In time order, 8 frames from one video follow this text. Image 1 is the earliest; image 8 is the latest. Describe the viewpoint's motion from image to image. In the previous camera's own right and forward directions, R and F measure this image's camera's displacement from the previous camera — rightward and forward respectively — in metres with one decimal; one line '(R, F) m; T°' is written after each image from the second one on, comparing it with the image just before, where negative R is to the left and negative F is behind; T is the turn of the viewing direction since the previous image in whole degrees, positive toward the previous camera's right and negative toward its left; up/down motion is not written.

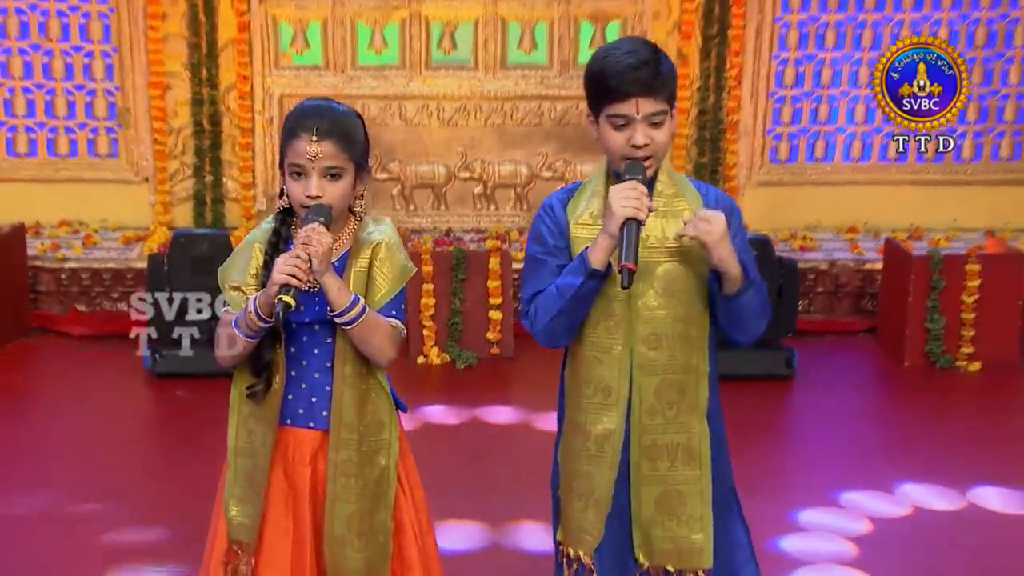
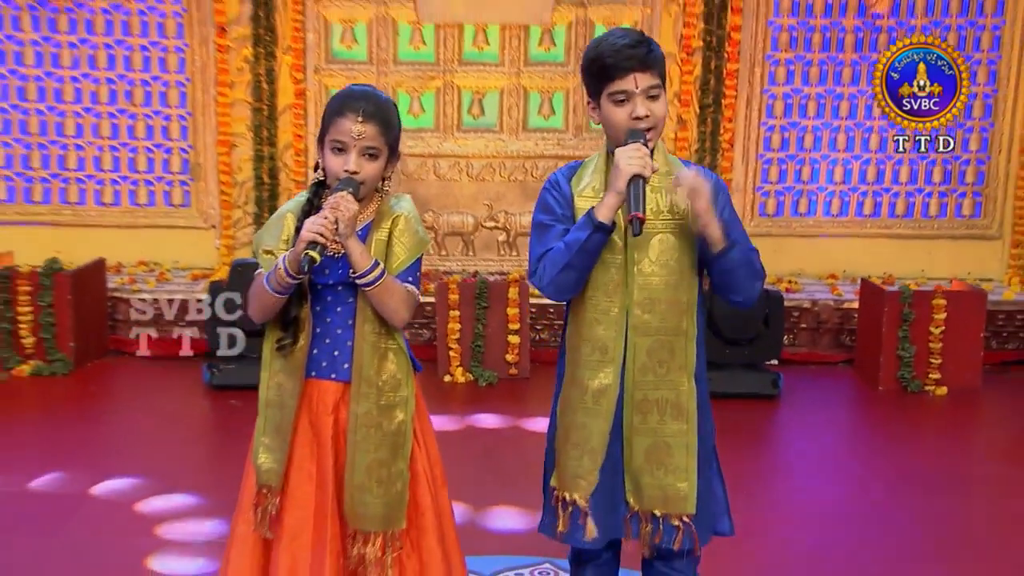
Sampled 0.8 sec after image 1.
(+0.1, -0.4) m; -3°
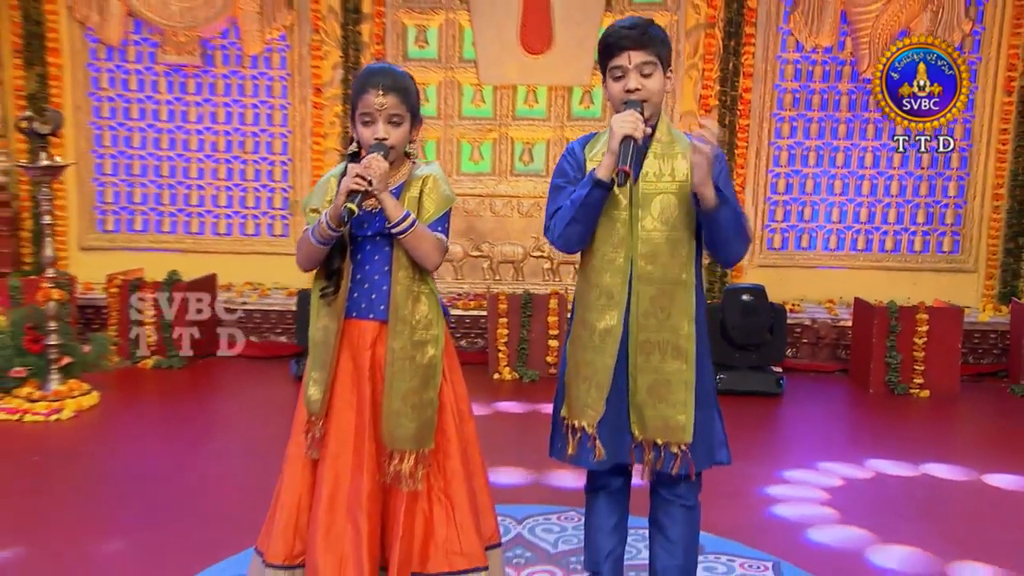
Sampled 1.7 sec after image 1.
(+0.1, -0.6) m; -5°
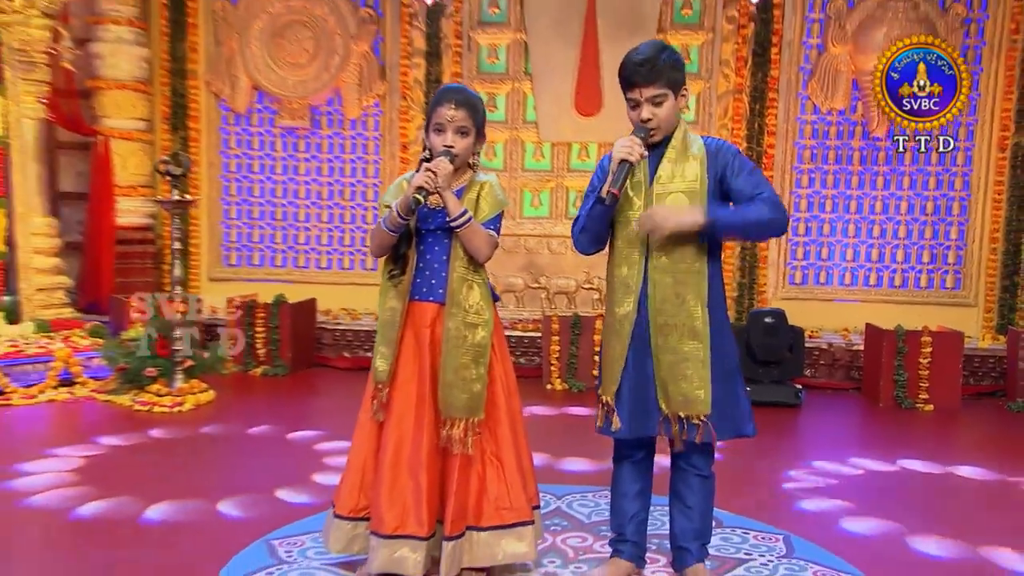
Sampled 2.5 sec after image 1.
(+0.2, -0.7) m; -6°
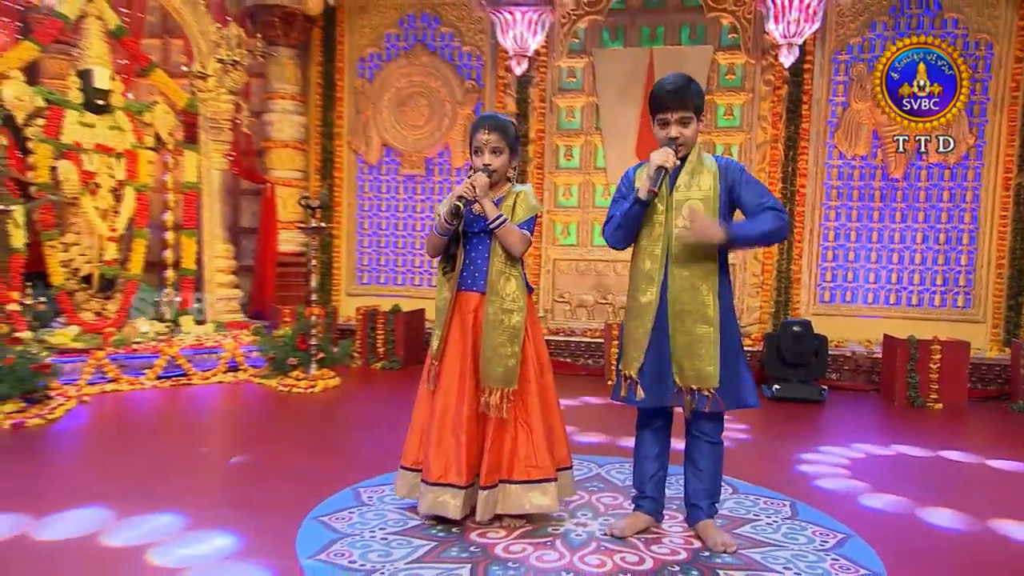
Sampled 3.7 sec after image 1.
(+0.4, -1.1) m; -8°
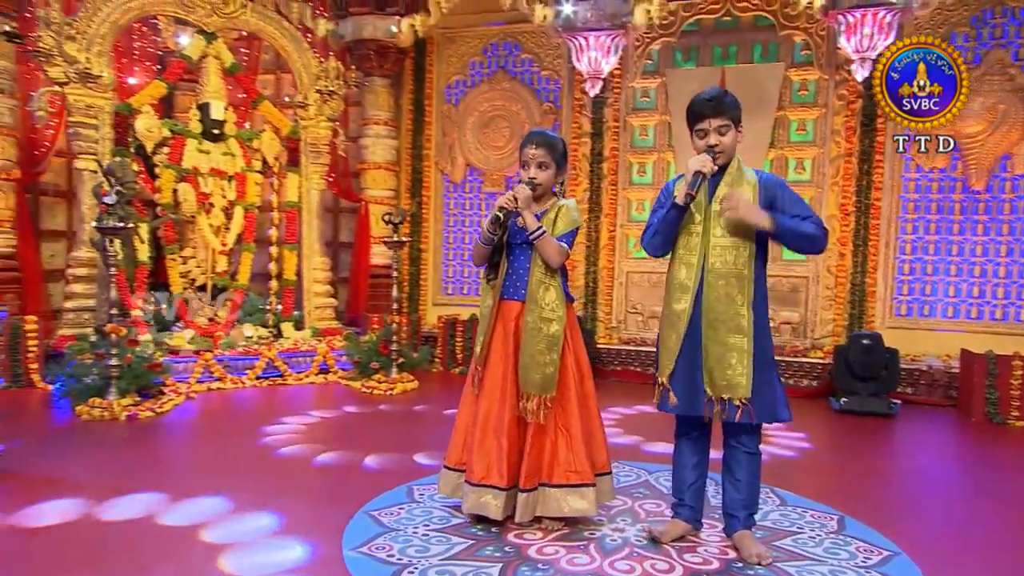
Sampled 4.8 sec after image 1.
(+0.4, -0.3) m; -9°
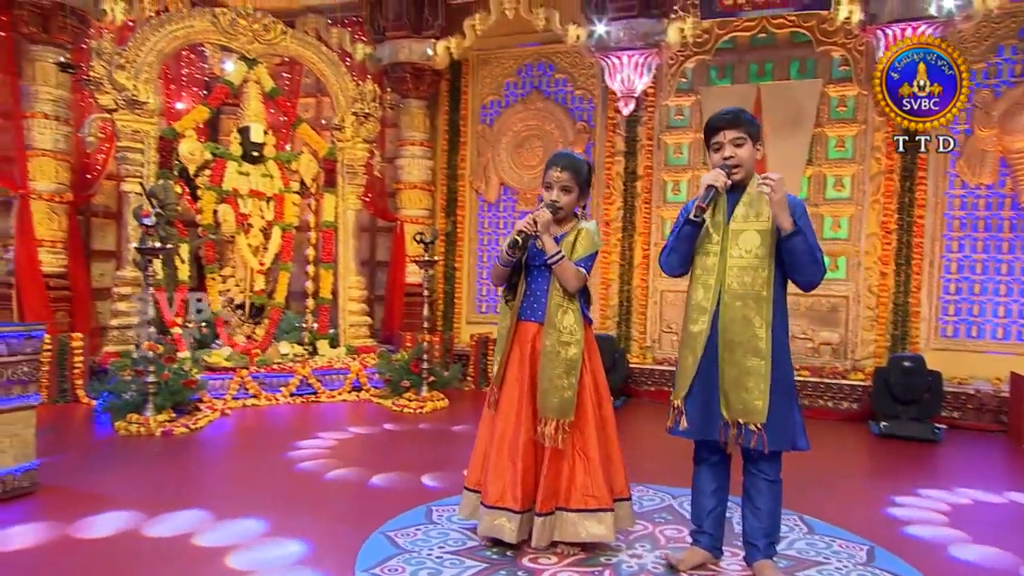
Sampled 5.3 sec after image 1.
(+0.2, 0.0) m; -4°
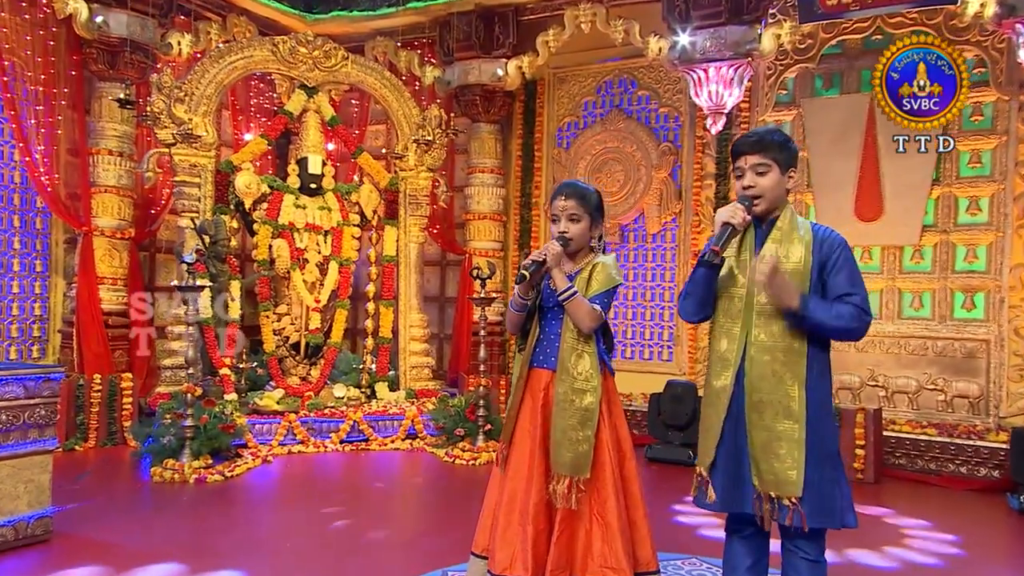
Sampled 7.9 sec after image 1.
(+0.4, +0.6) m; -9°
